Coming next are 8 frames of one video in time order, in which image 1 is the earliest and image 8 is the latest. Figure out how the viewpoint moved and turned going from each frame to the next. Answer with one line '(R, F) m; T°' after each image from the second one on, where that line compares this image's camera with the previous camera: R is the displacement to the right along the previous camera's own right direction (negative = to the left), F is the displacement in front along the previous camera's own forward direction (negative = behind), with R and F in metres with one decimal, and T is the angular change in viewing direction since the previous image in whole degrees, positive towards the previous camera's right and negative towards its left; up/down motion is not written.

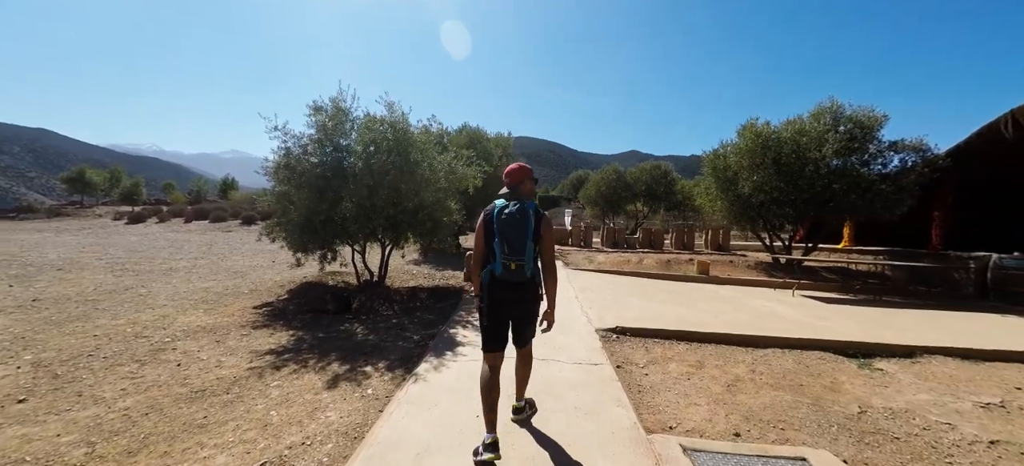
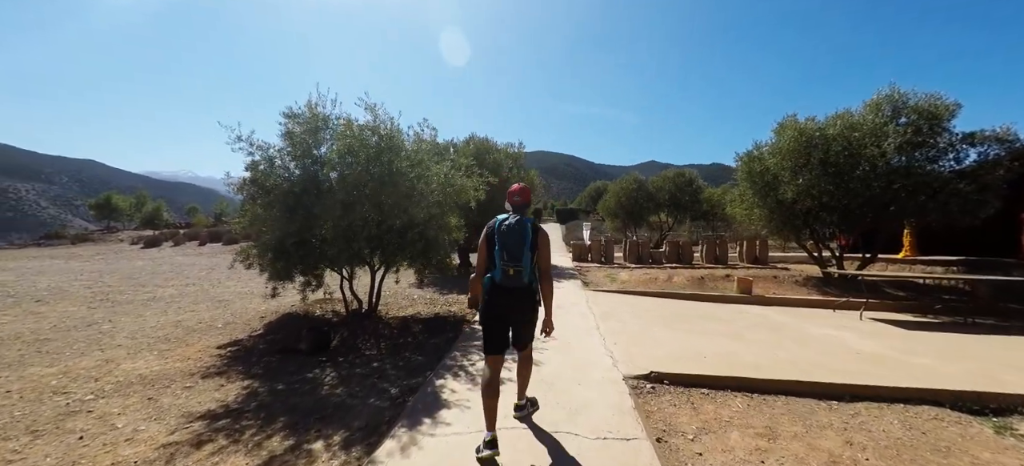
(+0.2, +1.0) m; -3°
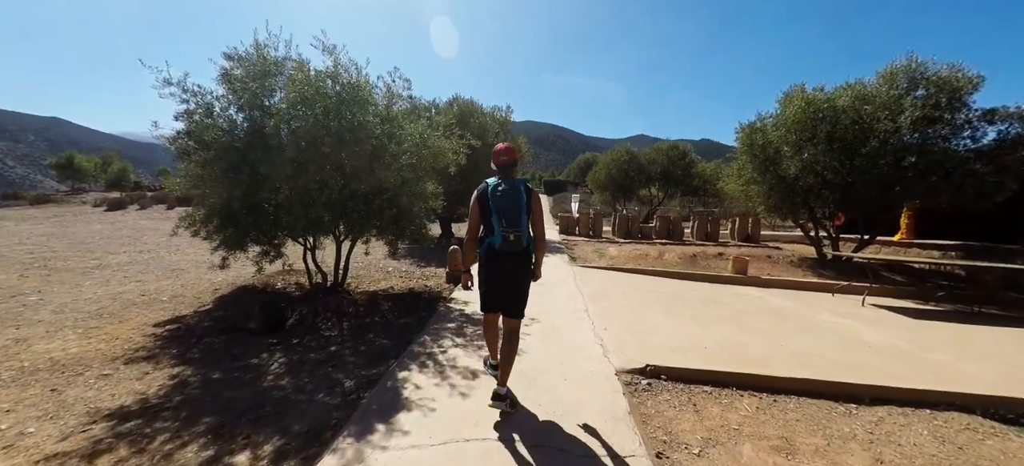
(+0.1, +0.6) m; +2°
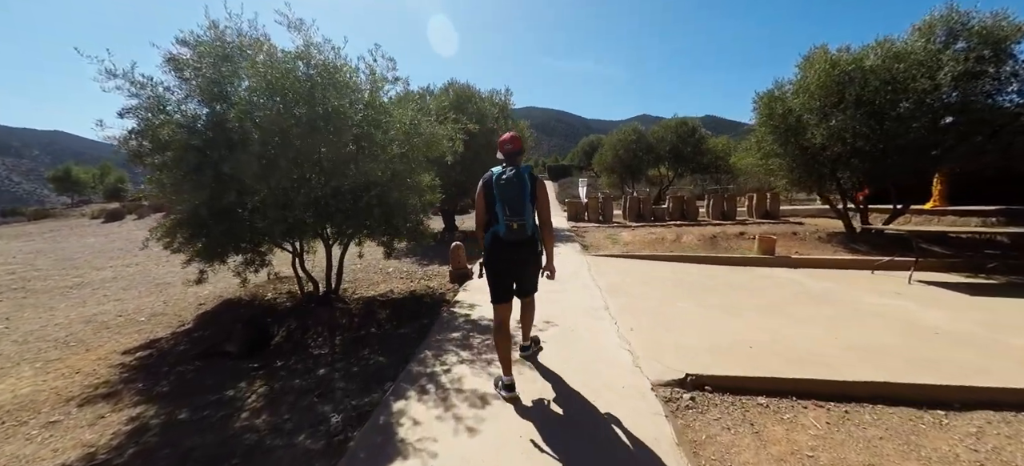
(0.0, +0.6) m; -1°
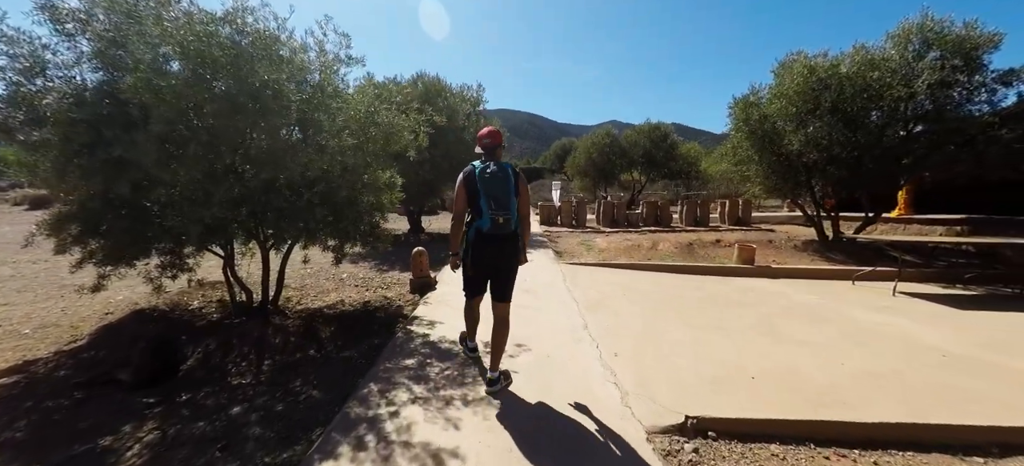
(0.0, +0.5) m; +4°
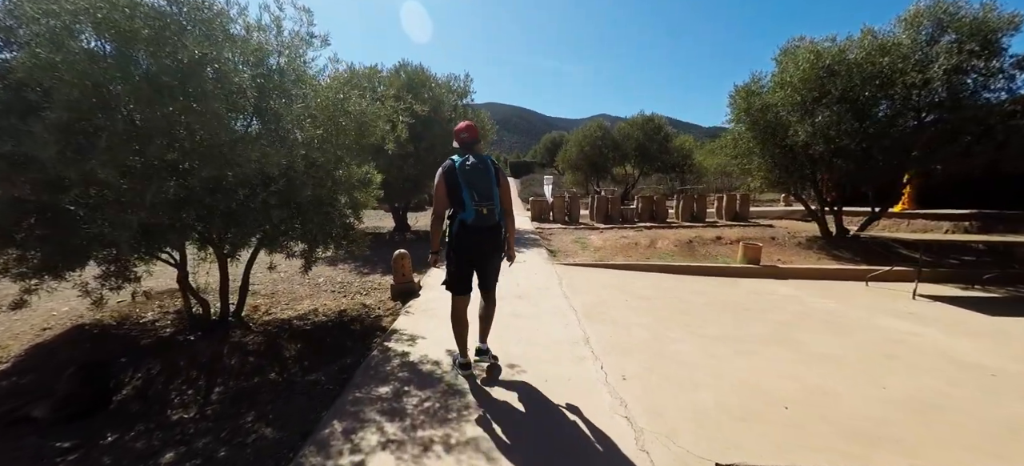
(0.0, +0.5) m; +1°
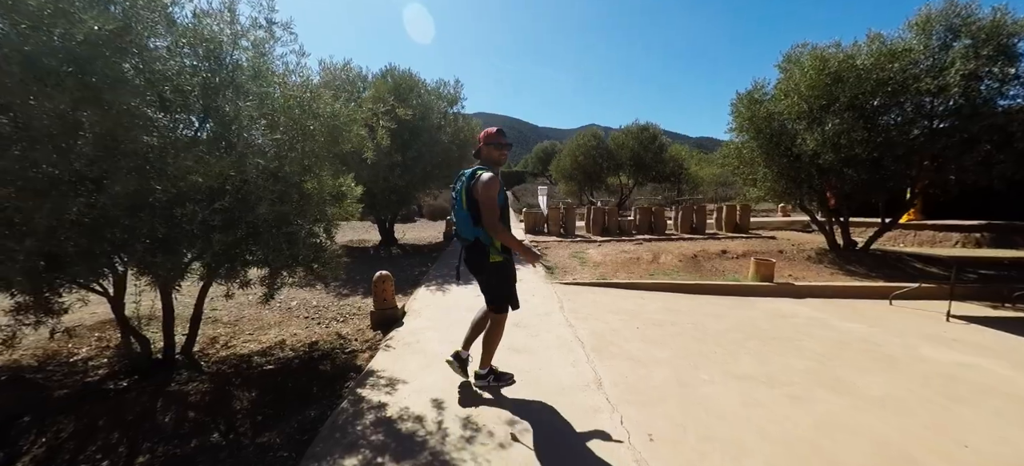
(-0.1, +0.5) m; +1°
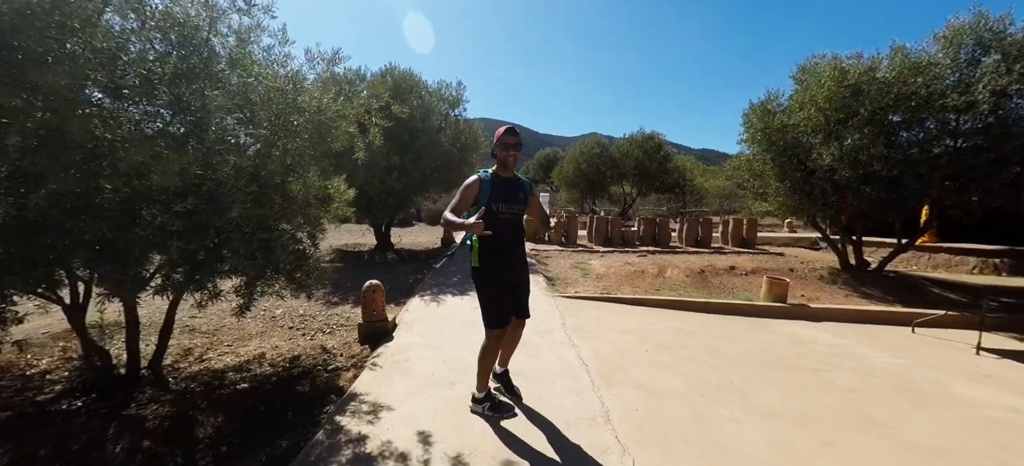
(0.0, +0.3) m; 0°
